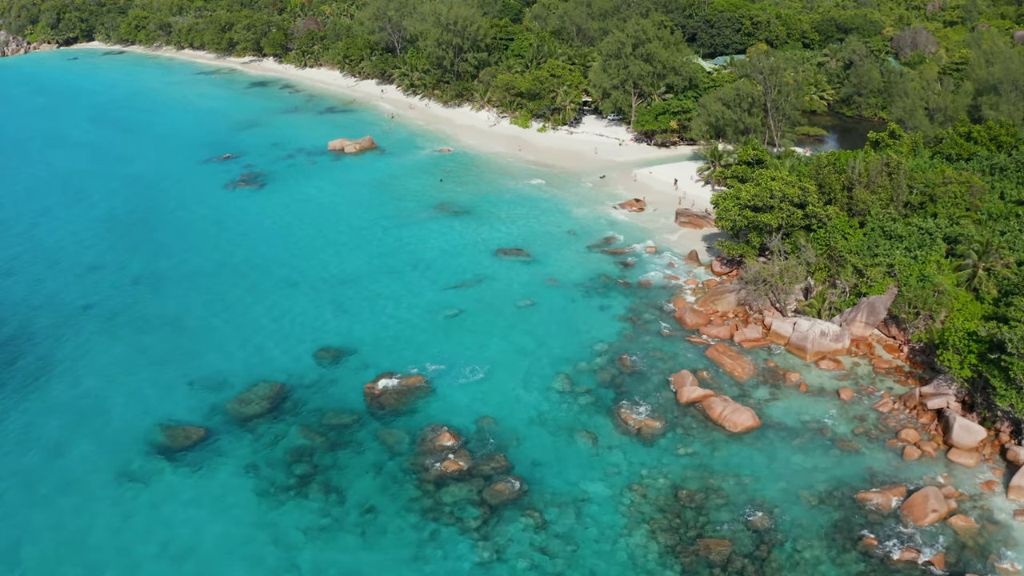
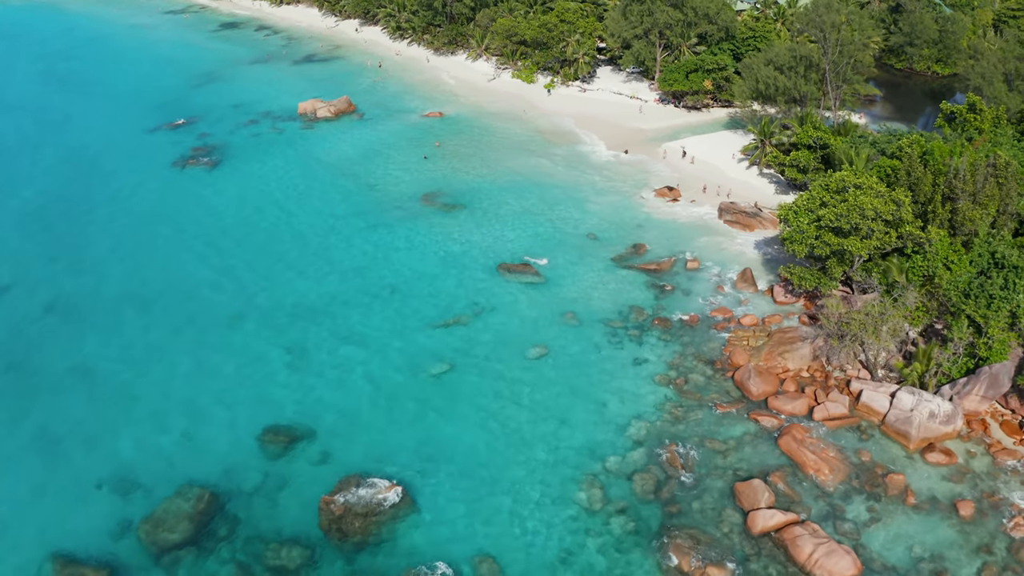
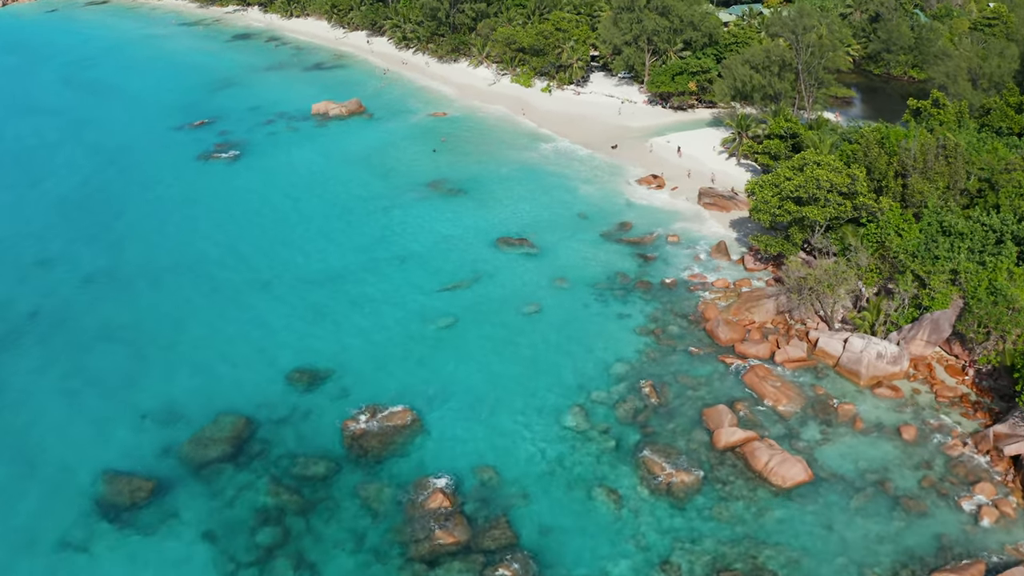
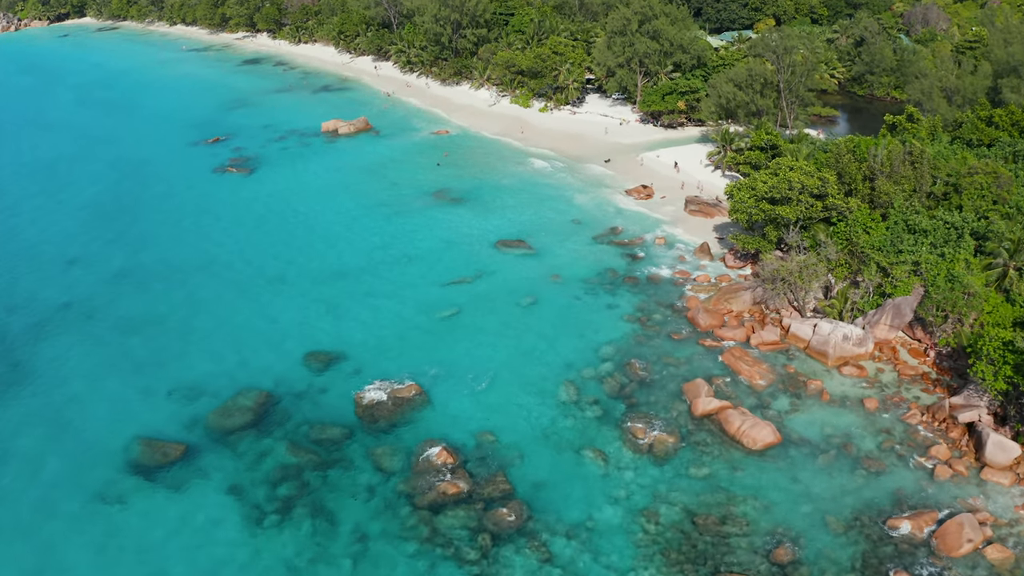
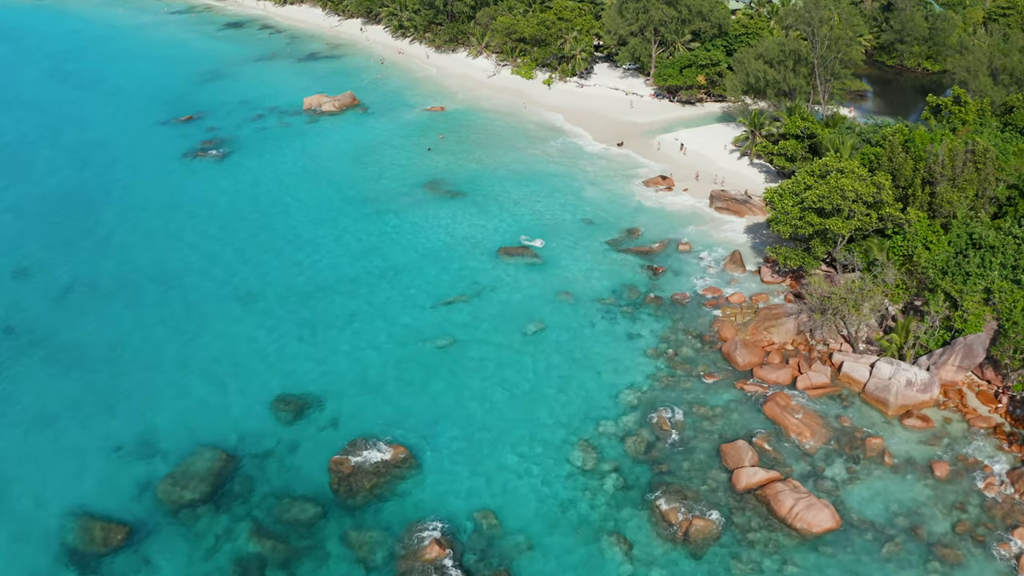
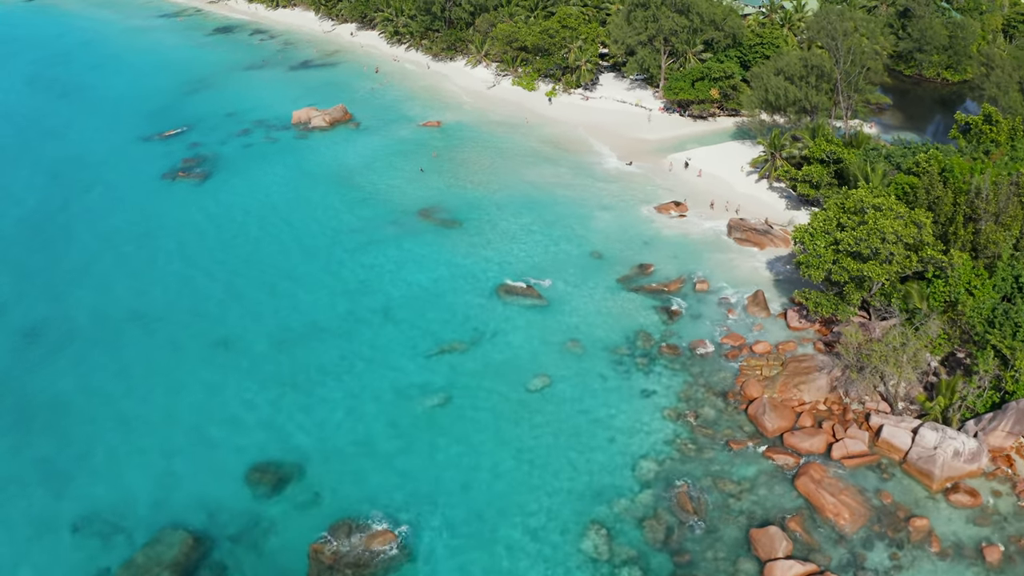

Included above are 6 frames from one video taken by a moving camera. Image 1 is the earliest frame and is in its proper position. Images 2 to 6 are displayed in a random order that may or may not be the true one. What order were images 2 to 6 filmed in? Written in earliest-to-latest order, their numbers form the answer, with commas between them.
4, 3, 5, 2, 6
